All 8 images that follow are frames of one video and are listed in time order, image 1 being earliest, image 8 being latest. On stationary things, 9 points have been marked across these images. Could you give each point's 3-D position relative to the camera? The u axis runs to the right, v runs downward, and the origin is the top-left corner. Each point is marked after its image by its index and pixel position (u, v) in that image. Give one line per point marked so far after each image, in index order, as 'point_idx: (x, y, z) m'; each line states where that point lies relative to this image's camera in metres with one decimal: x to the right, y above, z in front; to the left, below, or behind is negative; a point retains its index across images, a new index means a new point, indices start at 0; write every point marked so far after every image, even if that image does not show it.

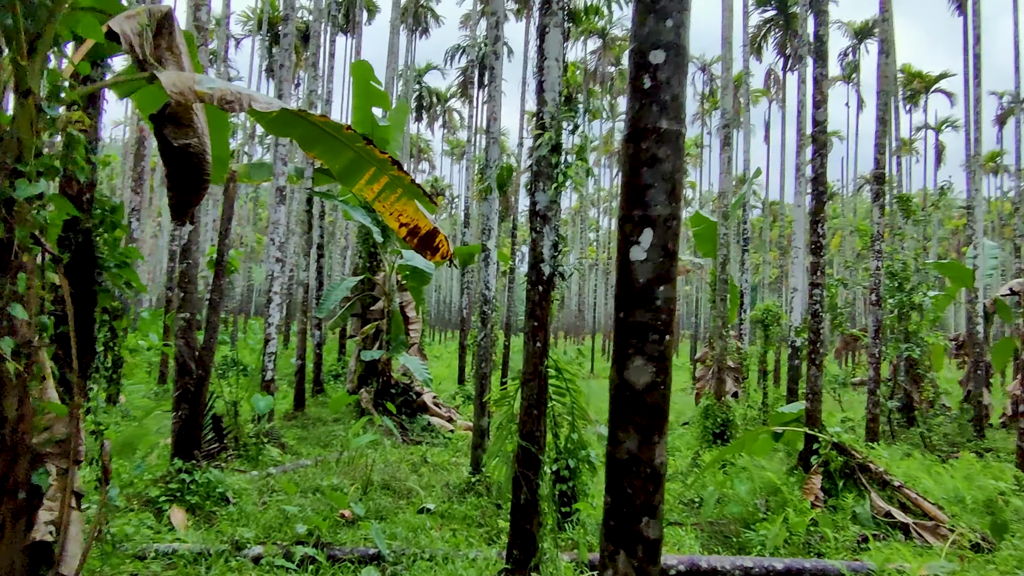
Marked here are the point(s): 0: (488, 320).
0: (-0.2, -0.3, +6.5) m
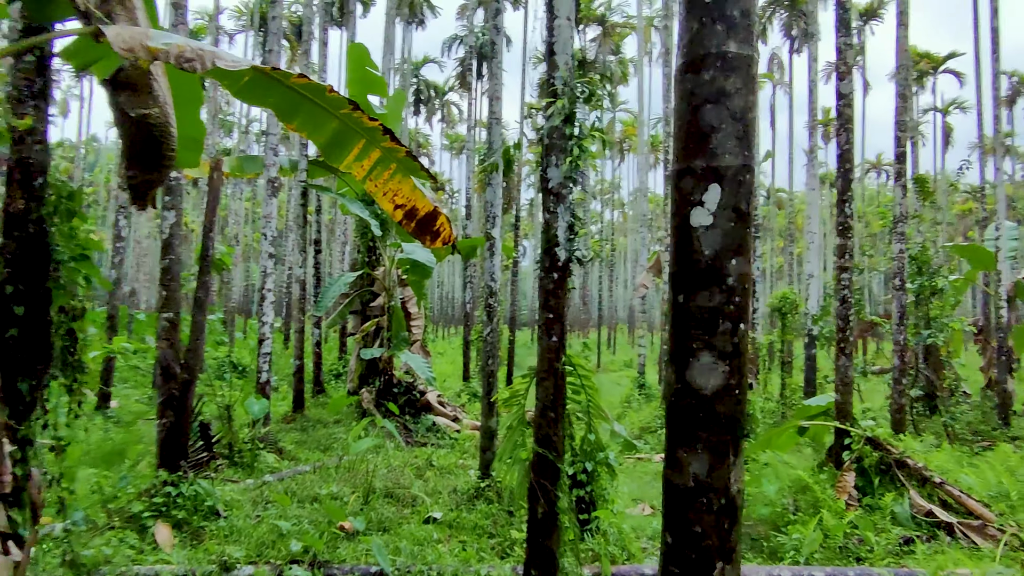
0: (-0.1, -0.2, +6.1) m
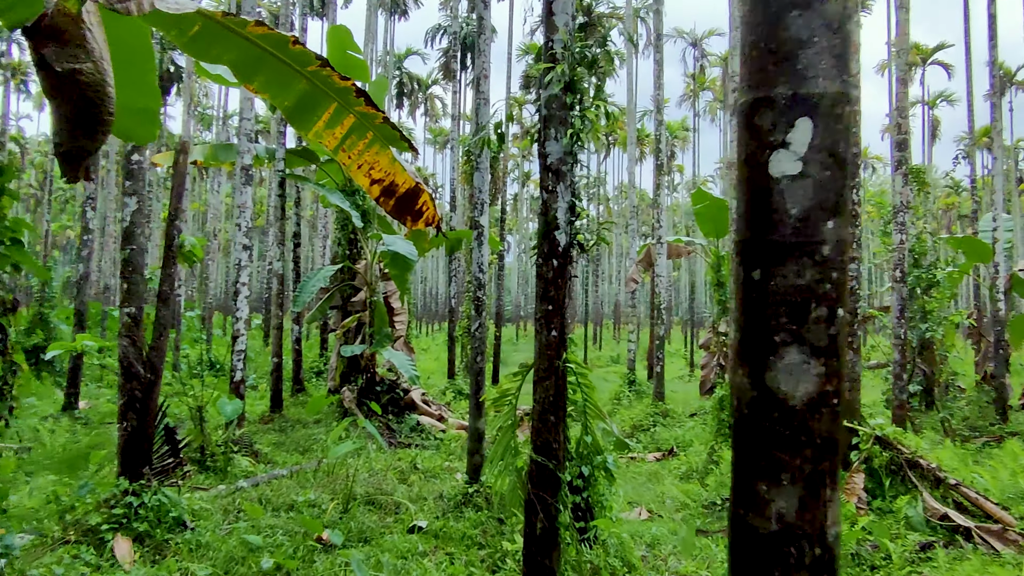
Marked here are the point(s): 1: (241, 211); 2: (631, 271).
0: (-0.2, -0.1, +5.7) m
1: (-2.4, +0.7, +7.4) m
2: (+1.8, +0.3, +12.3) m
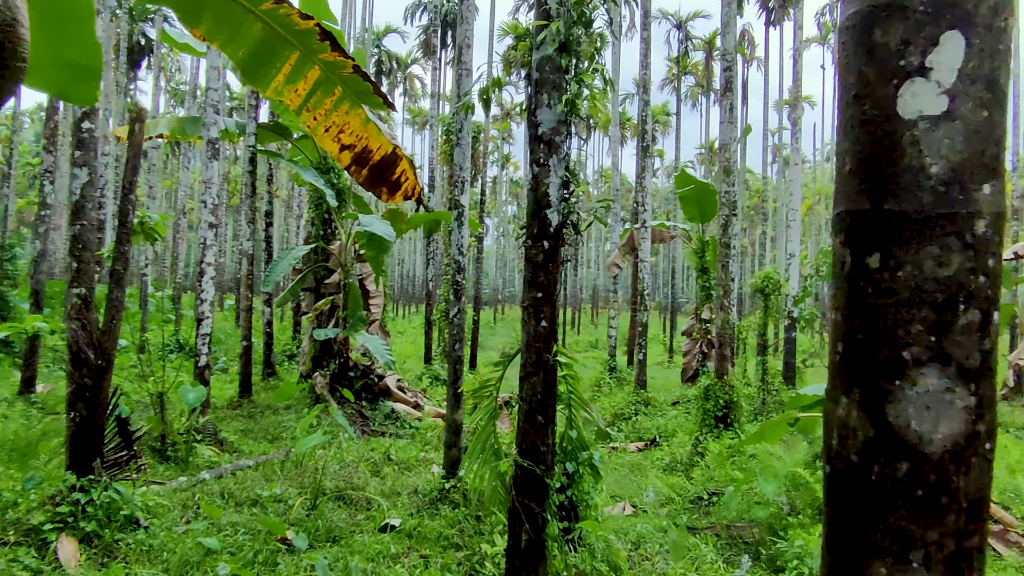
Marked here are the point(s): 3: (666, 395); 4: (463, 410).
0: (-0.3, 0.0, +5.4) m
1: (-2.6, +0.9, +7.0) m
2: (+1.5, +0.5, +12.0) m
3: (+2.0, -1.4, +10.6) m
4: (-0.3, -0.8, +5.3) m
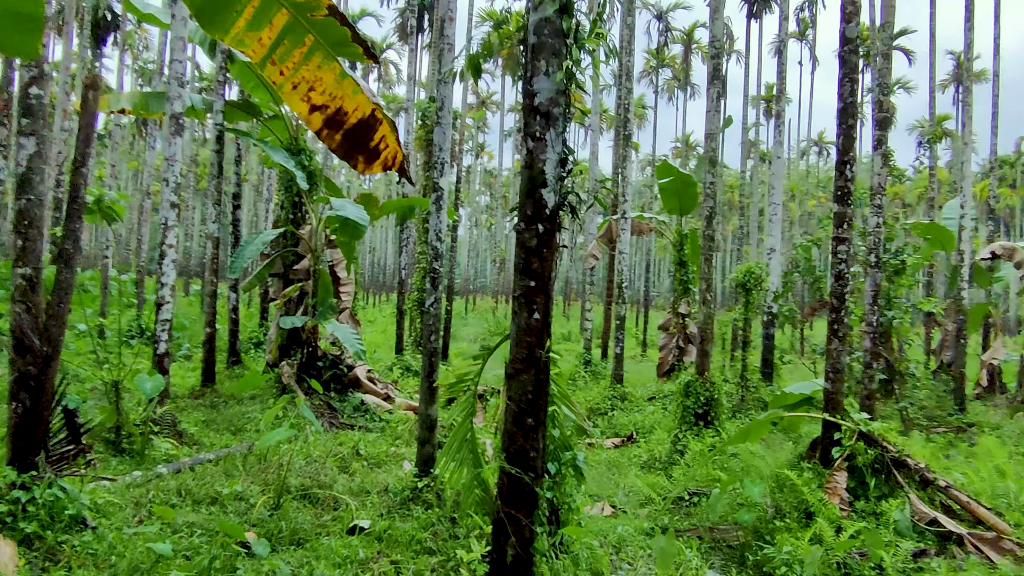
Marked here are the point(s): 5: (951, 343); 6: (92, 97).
0: (-0.5, 0.0, +5.1) m
1: (-2.8, +1.0, +6.6) m
2: (+1.1, +0.6, +11.7) m
3: (+1.6, -1.3, +10.4) m
4: (-0.5, -0.7, +5.0) m
5: (+6.2, -0.8, +11.5) m
6: (-2.1, +1.0, +4.2) m
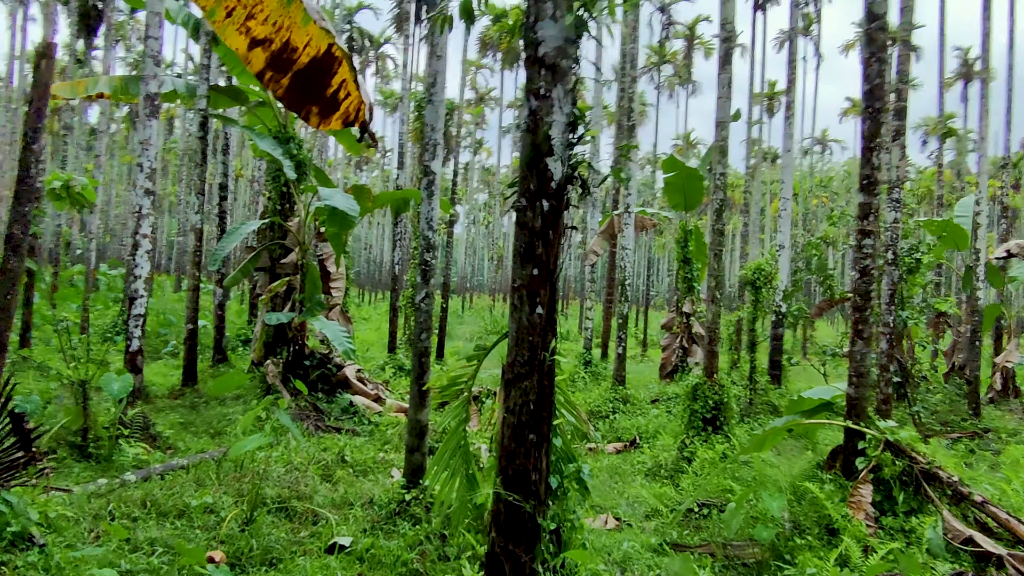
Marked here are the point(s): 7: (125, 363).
0: (-0.5, +0.1, +4.7) m
1: (-2.8, +1.1, +6.2) m
2: (+1.1, +0.6, +11.3) m
3: (+1.6, -1.3, +10.0) m
4: (-0.5, -0.7, +4.6) m
5: (+6.2, -0.8, +11.1) m
6: (-2.1, +1.0, +3.8) m
7: (-2.9, -0.6, +6.1) m
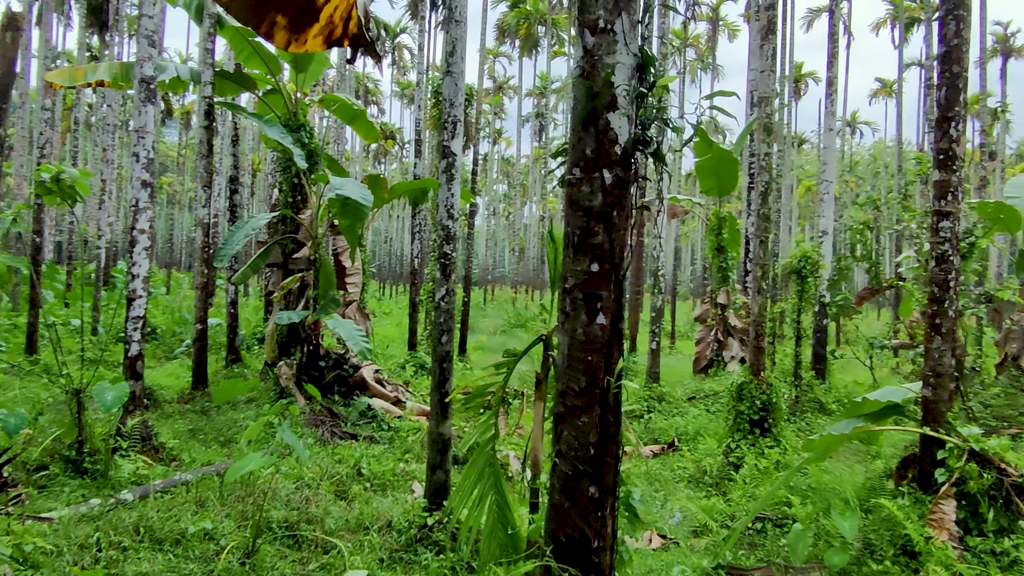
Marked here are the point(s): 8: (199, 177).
0: (-0.3, +0.1, +4.2) m
1: (-2.6, +1.1, +5.7) m
2: (+1.4, +0.8, +10.8) m
3: (+1.9, -1.2, +9.5) m
4: (-0.3, -0.7, +4.1) m
5: (+6.5, -0.6, +10.5) m
6: (-2.0, +1.0, +3.3) m
7: (-2.7, -0.6, +5.6) m
8: (-3.1, +1.1, +8.0) m
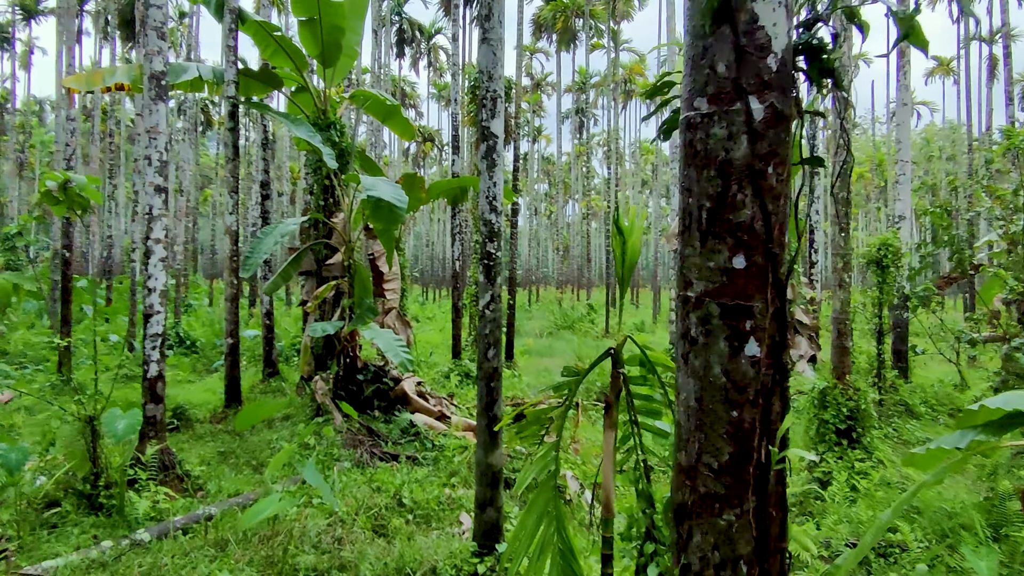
0: (-0.1, +0.1, +3.6) m
1: (-2.3, +1.0, +5.3) m
2: (+2.0, +0.8, +10.1) m
3: (+2.5, -1.1, +8.7) m
4: (0.0, -0.7, +3.5) m
5: (+7.1, -0.4, +9.5) m
6: (-1.9, +0.9, +2.8) m
7: (-2.3, -0.7, +5.2) m
8: (-2.6, +1.0, +7.6) m
